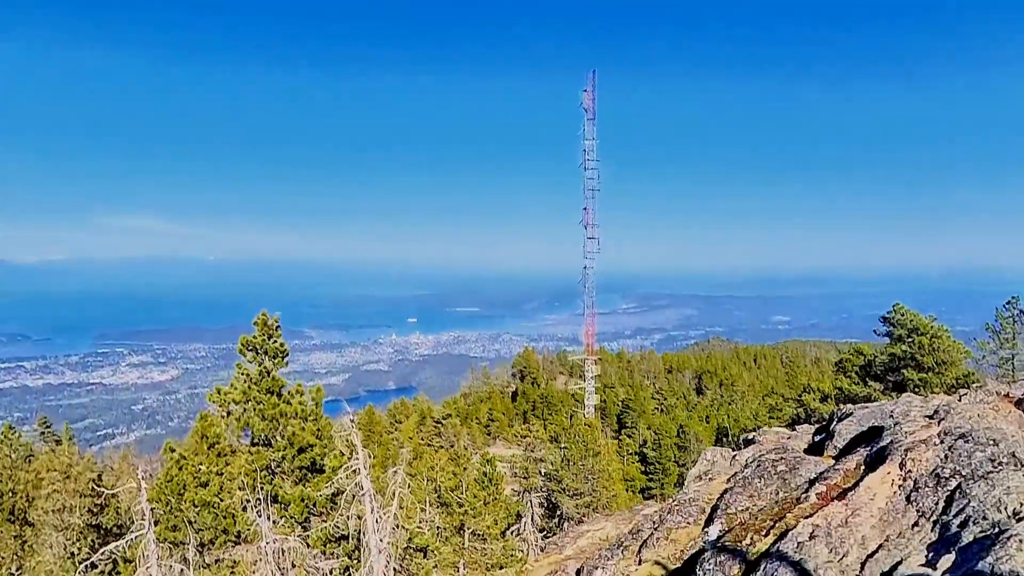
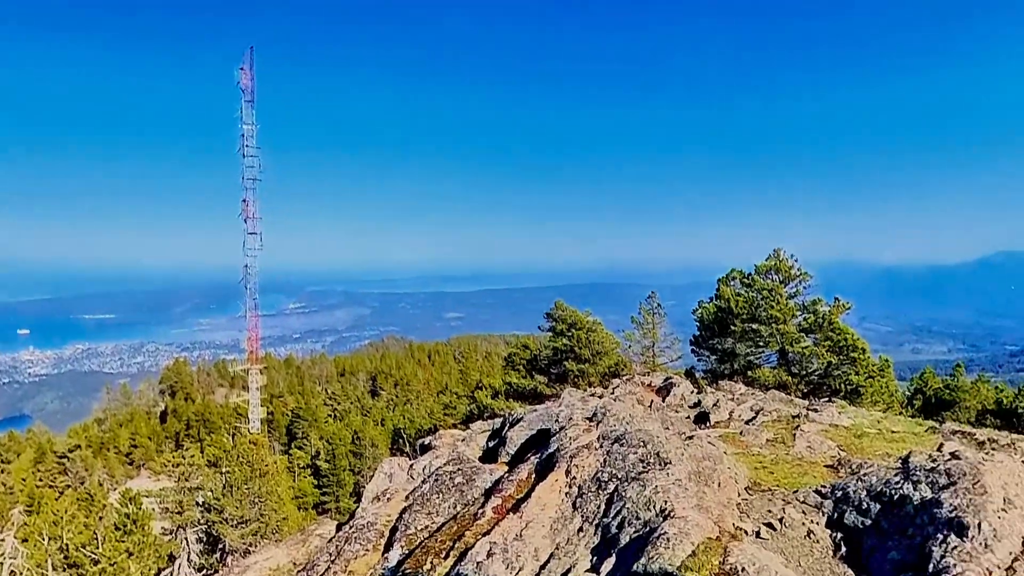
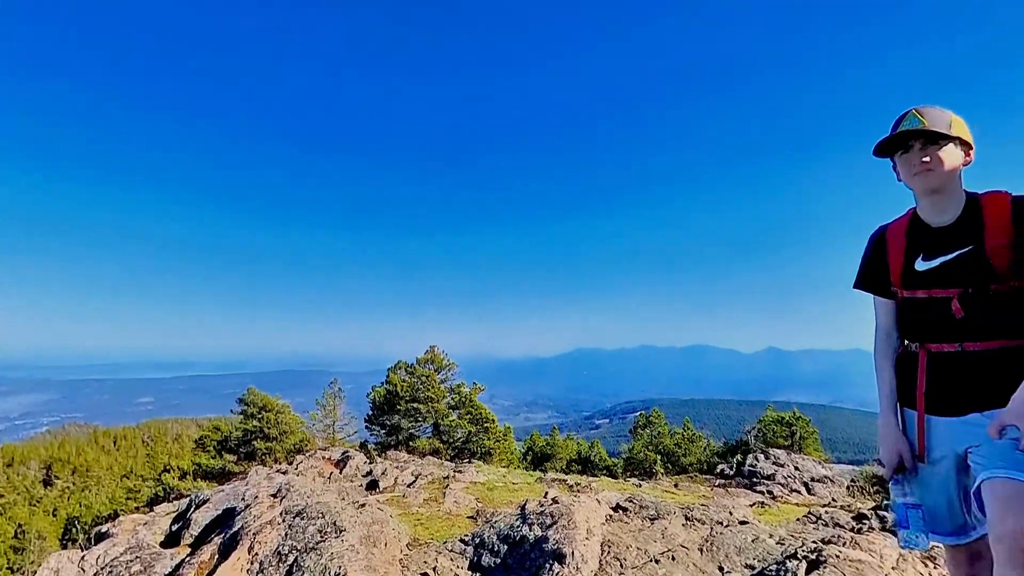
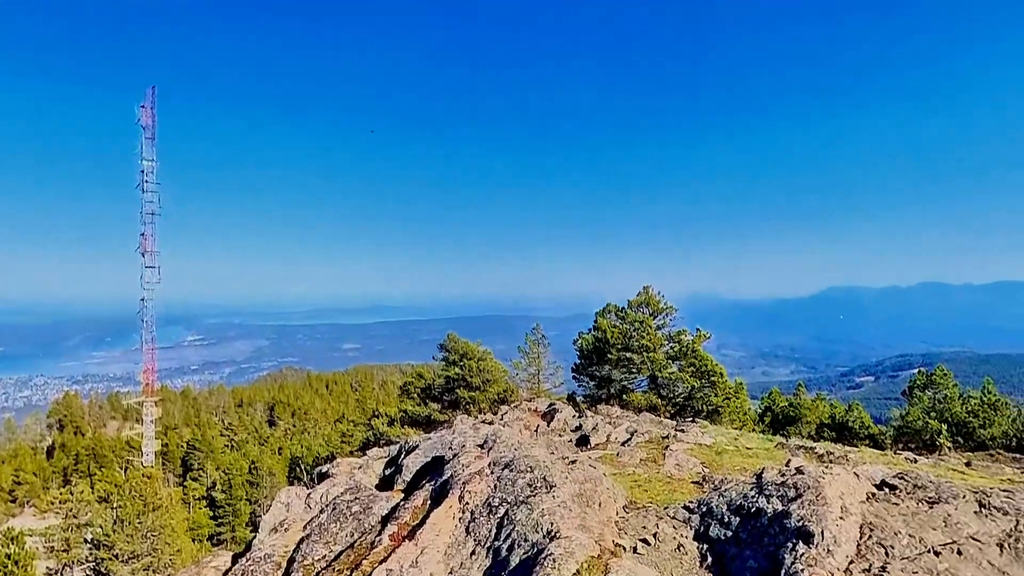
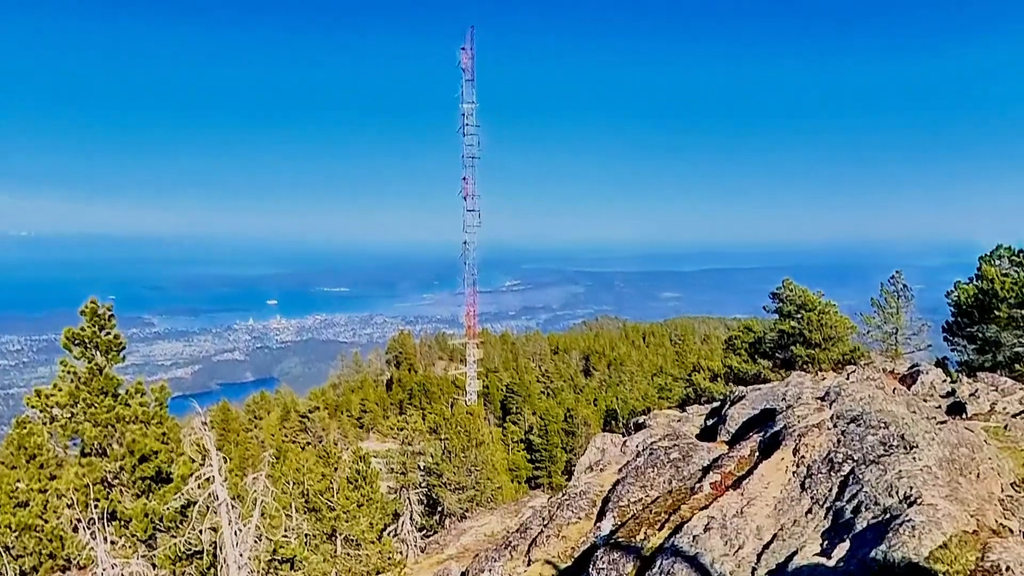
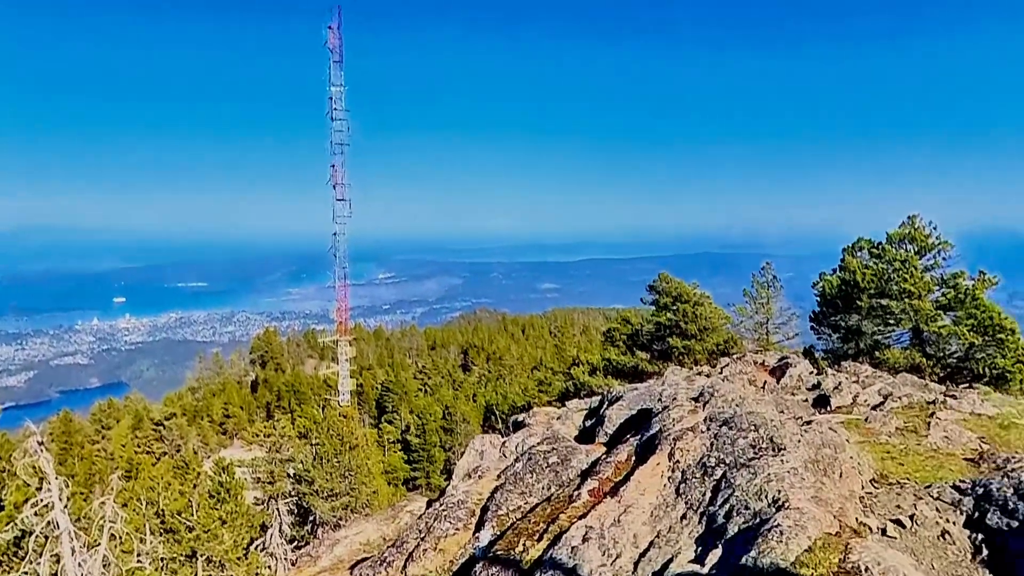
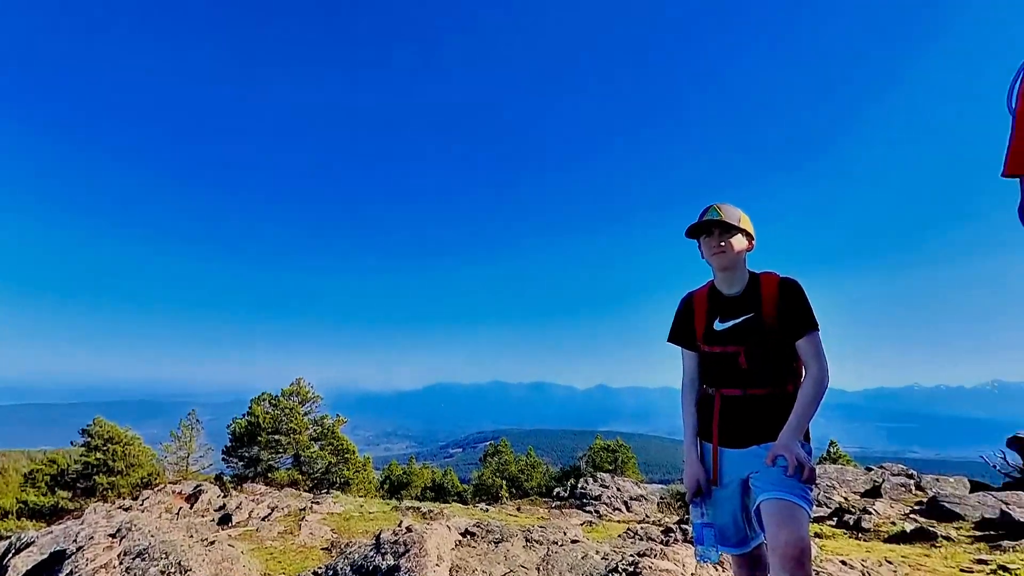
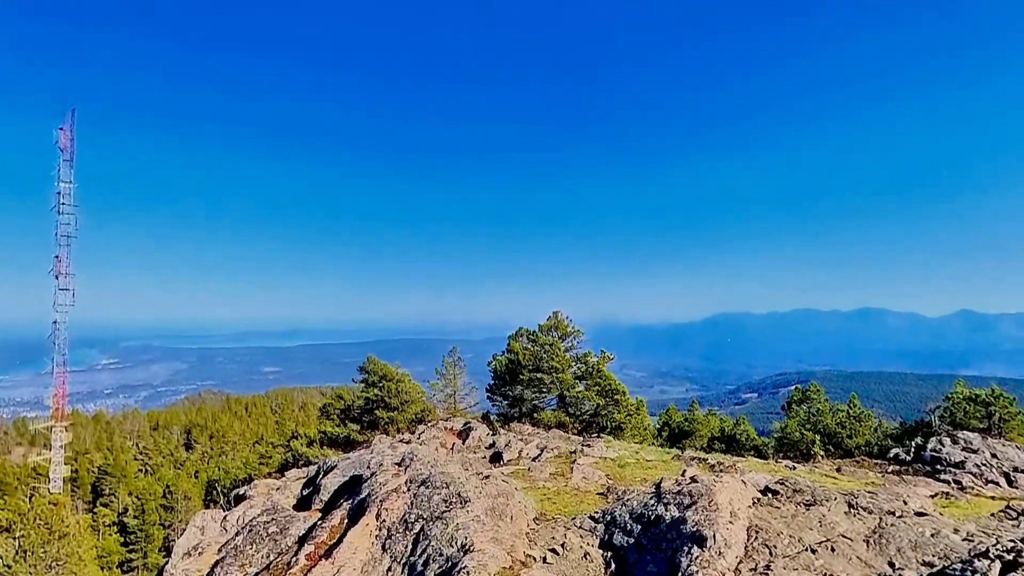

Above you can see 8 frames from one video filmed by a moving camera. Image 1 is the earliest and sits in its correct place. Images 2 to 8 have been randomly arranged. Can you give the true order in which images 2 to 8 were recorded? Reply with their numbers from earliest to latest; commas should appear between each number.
5, 6, 2, 4, 8, 3, 7
